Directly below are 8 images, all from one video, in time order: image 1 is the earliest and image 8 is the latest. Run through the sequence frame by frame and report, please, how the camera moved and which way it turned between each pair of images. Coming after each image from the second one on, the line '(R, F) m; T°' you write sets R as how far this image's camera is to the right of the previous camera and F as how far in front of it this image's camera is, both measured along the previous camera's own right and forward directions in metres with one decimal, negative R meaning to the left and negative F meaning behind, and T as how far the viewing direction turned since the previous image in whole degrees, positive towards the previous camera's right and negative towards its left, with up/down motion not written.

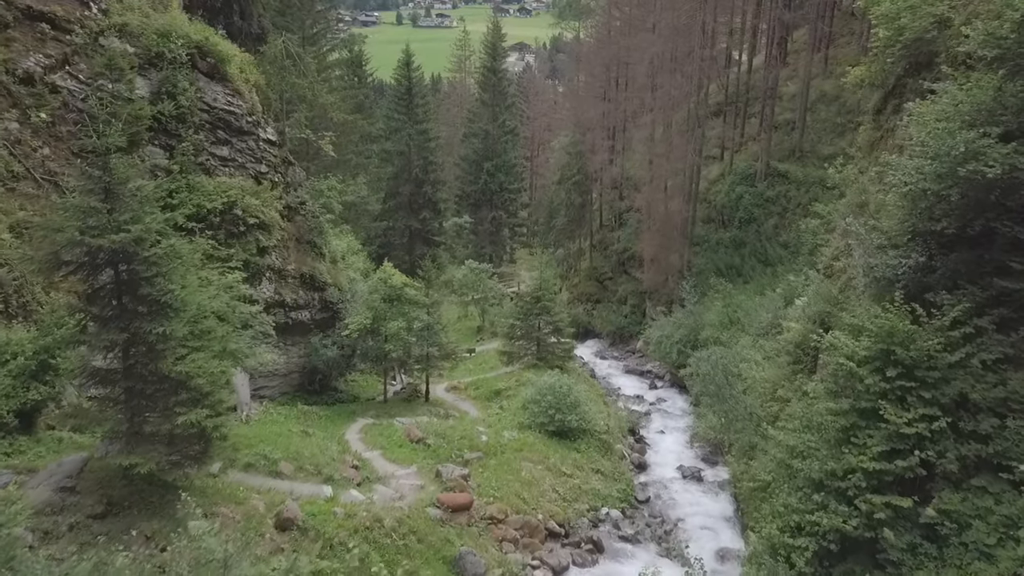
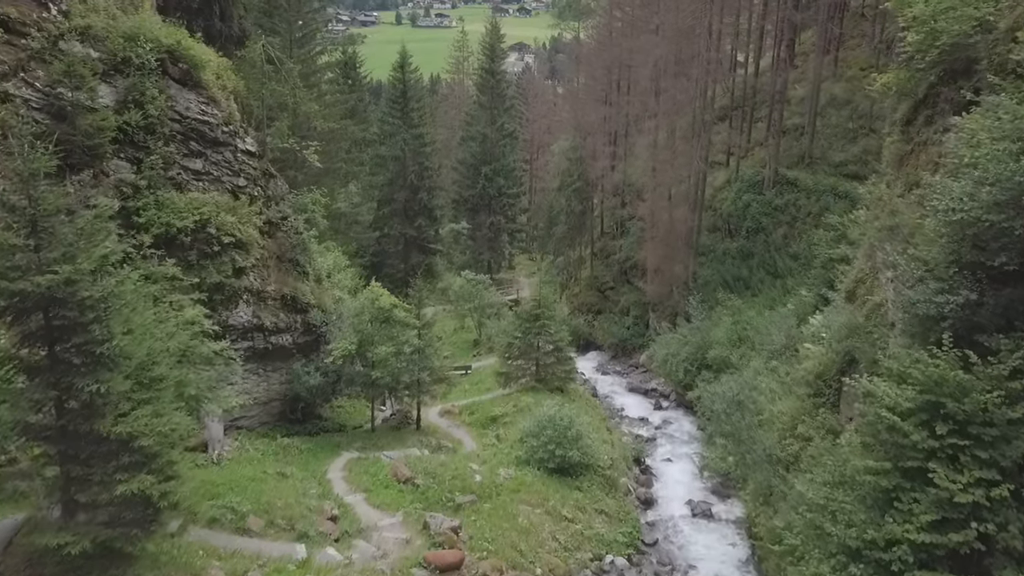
(+0.1, +1.4) m; 0°
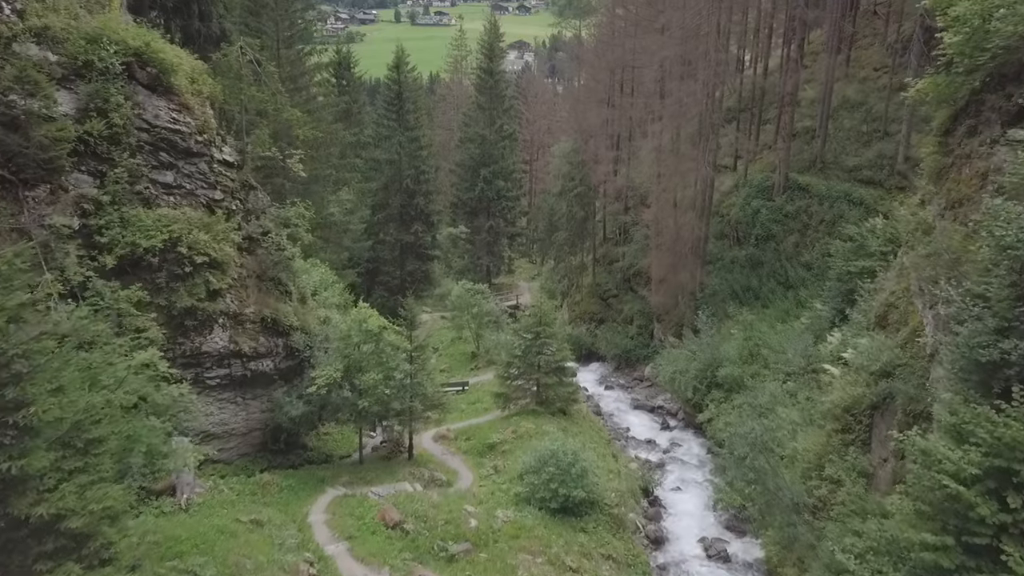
(0.0, +1.4) m; 0°
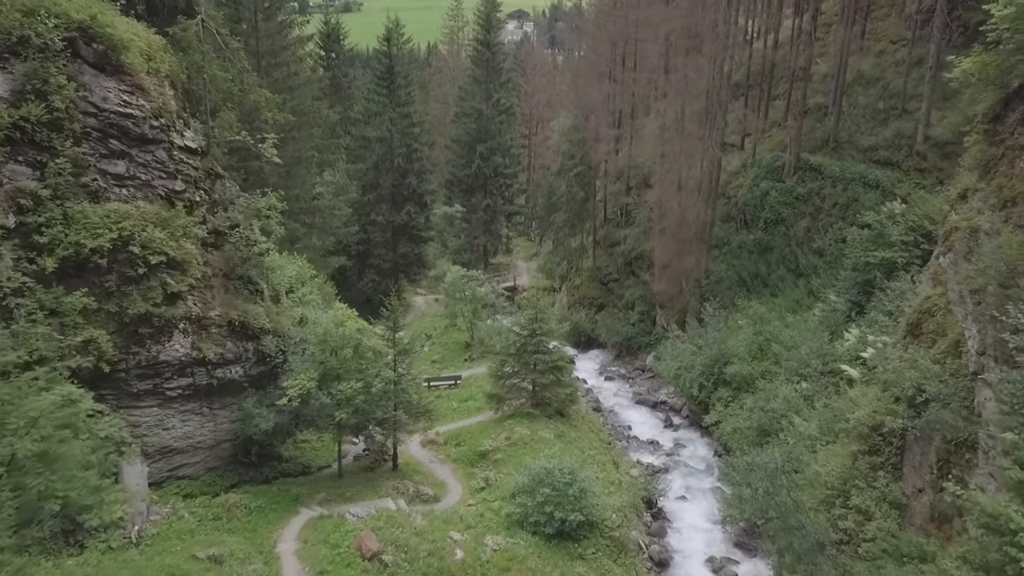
(+0.2, +1.5) m; 0°
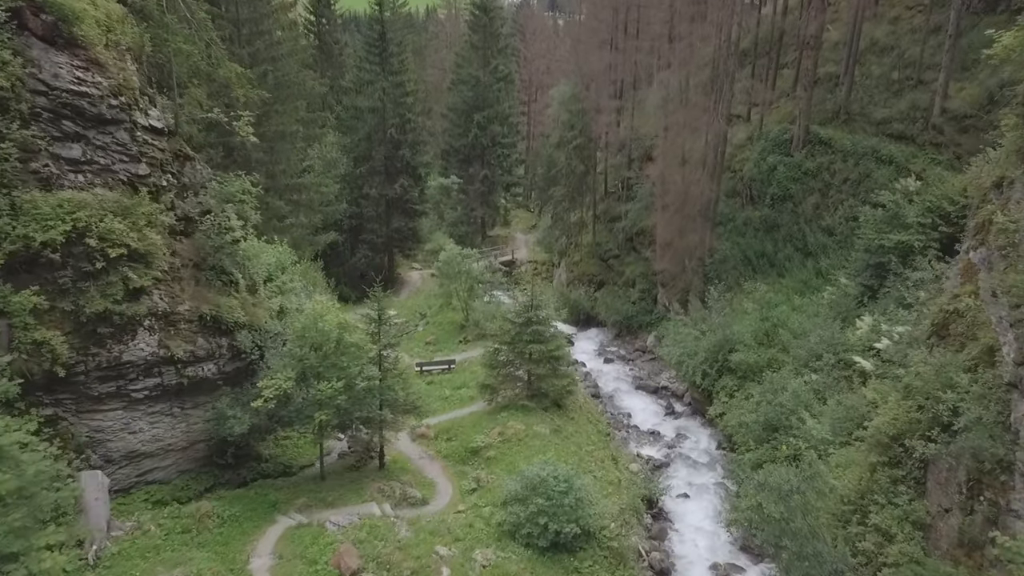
(+0.1, +1.1) m; 0°
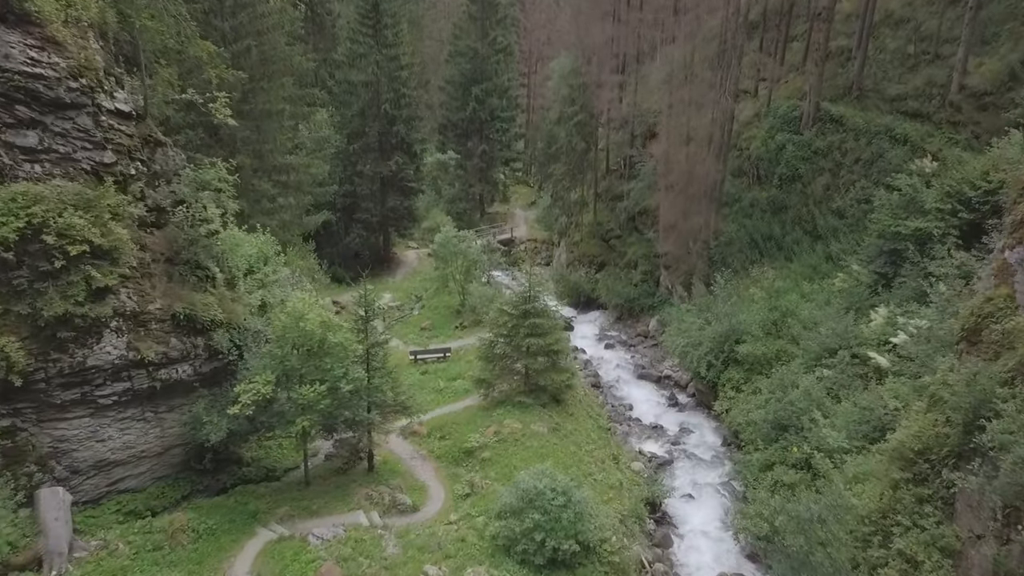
(+0.1, +1.0) m; 0°
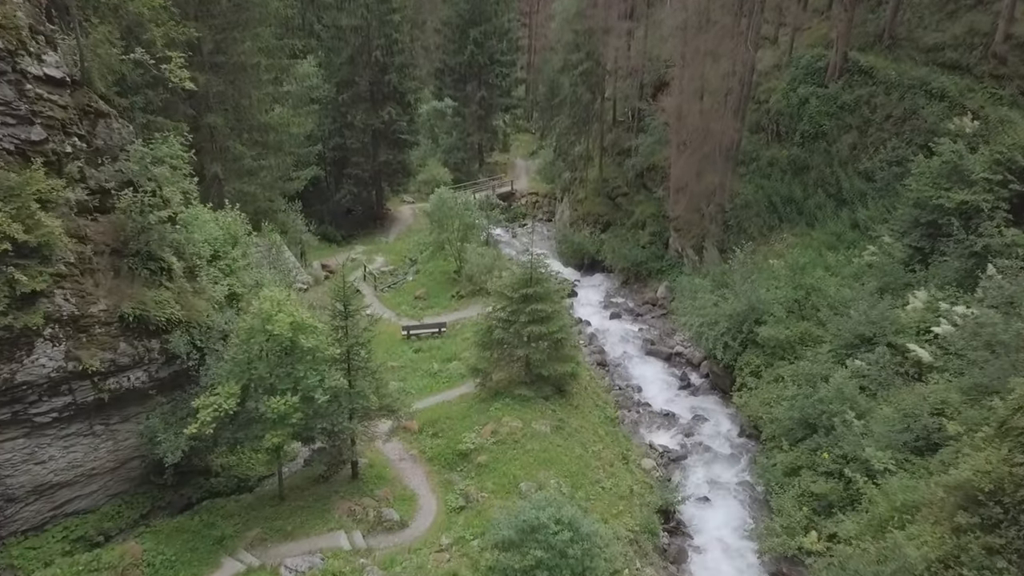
(0.0, +1.8) m; 0°
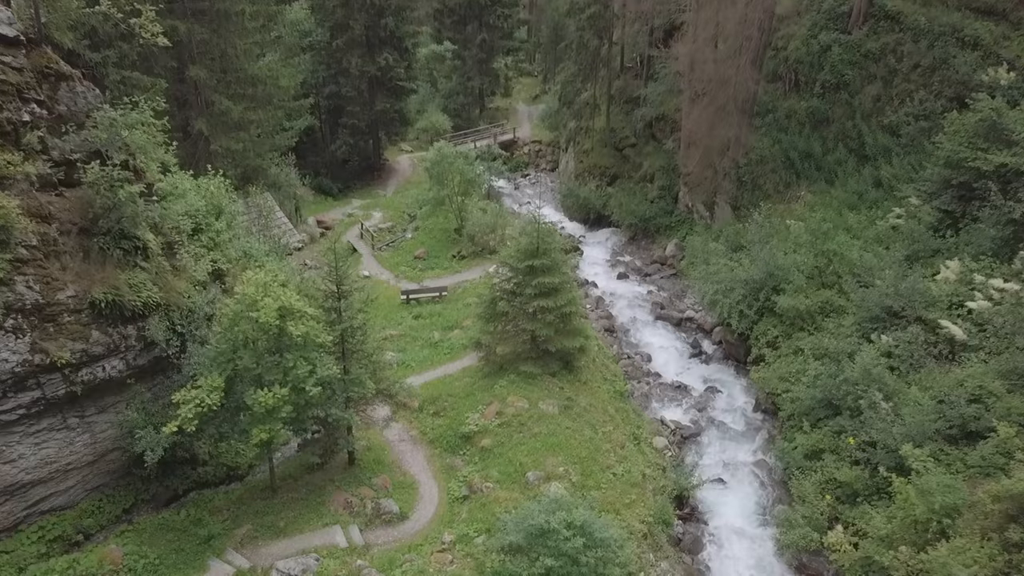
(-0.1, +1.0) m; 0°
